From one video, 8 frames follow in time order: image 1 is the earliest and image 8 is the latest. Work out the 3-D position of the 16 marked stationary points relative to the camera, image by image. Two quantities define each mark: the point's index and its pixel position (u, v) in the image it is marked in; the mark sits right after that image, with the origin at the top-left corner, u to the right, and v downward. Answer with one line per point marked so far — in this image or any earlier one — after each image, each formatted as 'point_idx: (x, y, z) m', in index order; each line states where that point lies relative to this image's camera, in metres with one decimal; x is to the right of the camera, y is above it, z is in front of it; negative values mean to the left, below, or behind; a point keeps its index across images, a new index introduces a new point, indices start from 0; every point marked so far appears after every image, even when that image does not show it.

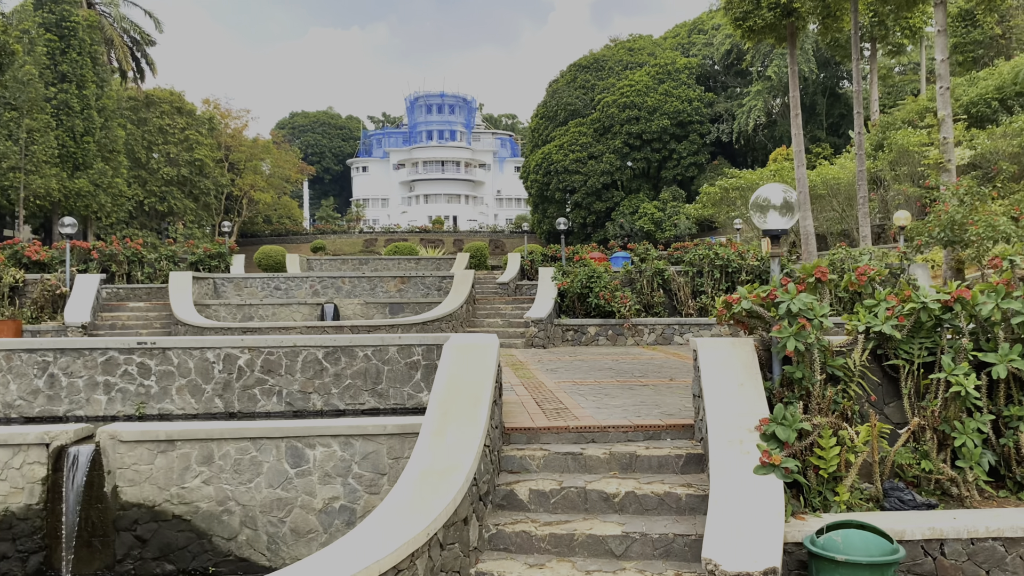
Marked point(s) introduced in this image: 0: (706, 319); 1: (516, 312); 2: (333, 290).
0: (+3.0, -0.5, +13.2) m
1: (0.0, -0.4, +14.1) m
2: (-3.3, 0.0, +15.4) m
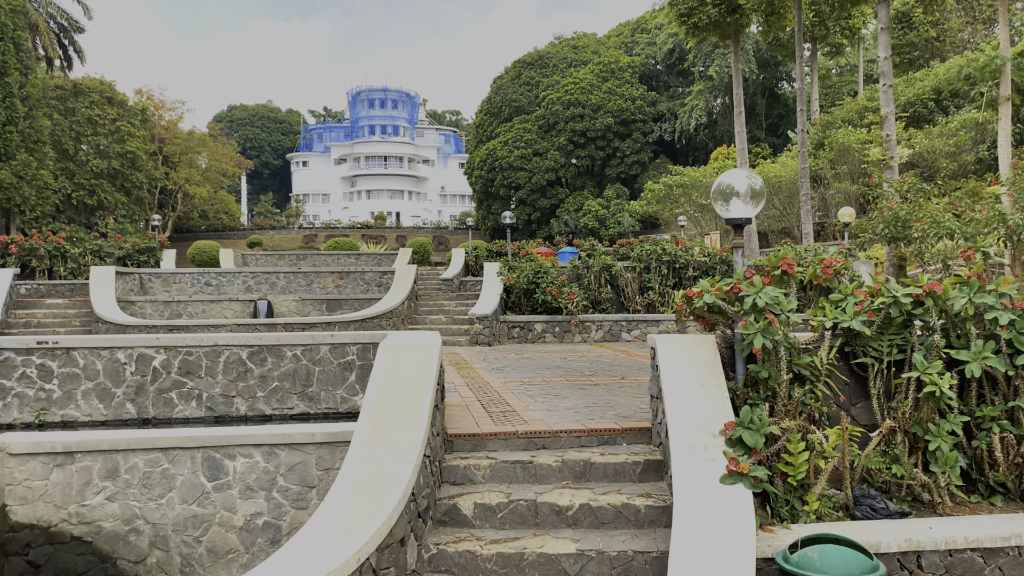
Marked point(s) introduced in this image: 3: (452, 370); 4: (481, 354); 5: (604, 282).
0: (+2.2, -0.4, +12.9) m
1: (-0.9, -0.3, +13.7) m
2: (-4.3, 0.0, +14.7) m
3: (-0.6, -0.8, +8.4) m
4: (-0.4, -0.8, +10.6) m
5: (+1.5, +0.1, +13.5) m
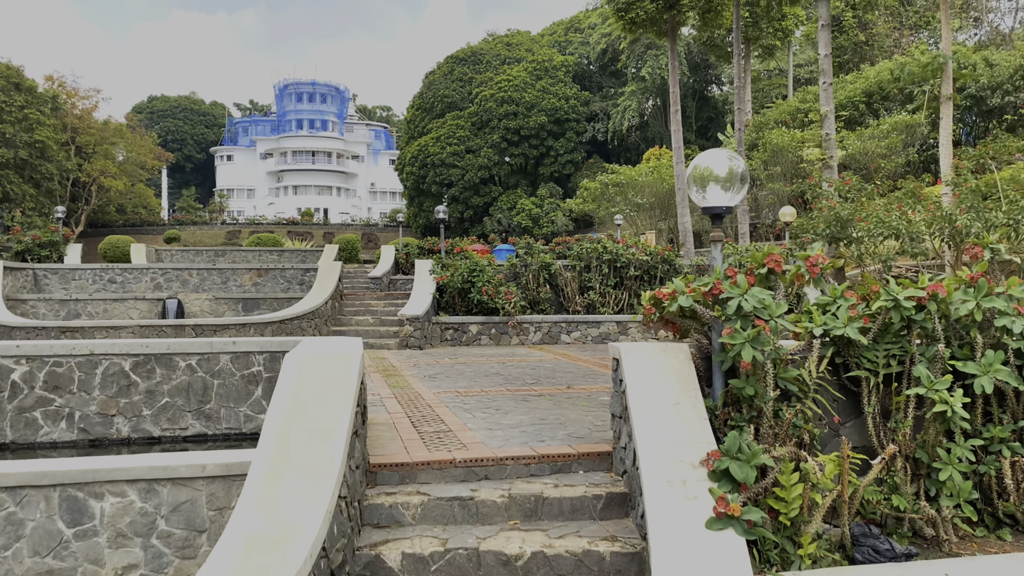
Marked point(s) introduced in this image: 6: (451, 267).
0: (+1.2, -0.4, +12.3) m
1: (-1.9, -0.3, +12.8) m
2: (-5.4, +0.1, +13.5) m
3: (-1.2, -0.8, +7.5) m
4: (-1.2, -0.8, +9.8) m
5: (+0.5, +0.1, +12.9) m
6: (-0.9, +0.3, +12.4) m
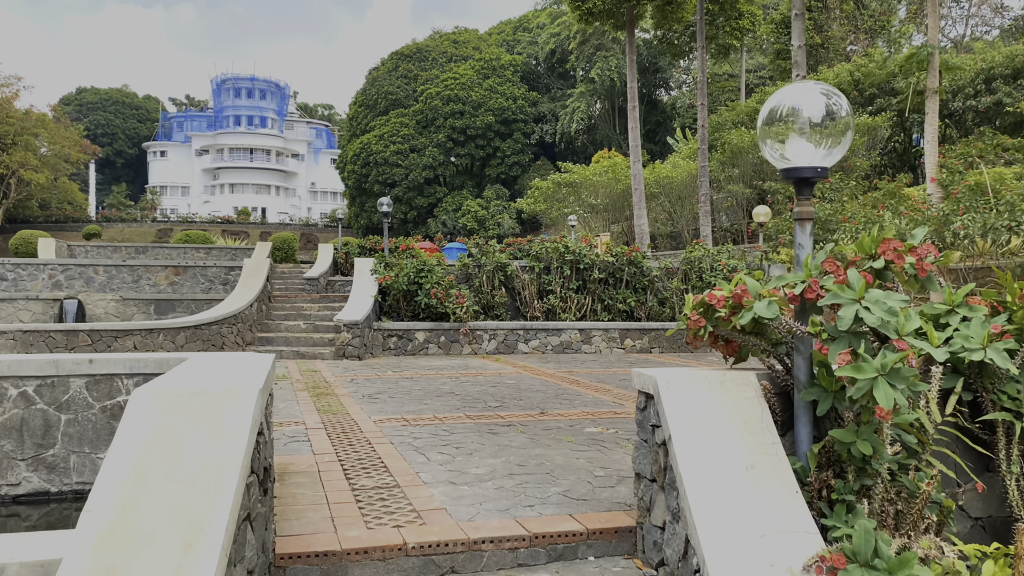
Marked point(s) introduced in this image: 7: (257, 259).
0: (+0.6, -0.5, +11.1) m
1: (-2.6, -0.3, +11.4) m
2: (-6.1, +0.1, +11.9) m
3: (-1.5, -0.8, +6.2) m
4: (-1.6, -0.8, +8.4) m
5: (-0.2, +0.1, +11.6) m
6: (-1.5, +0.3, +11.0) m
7: (-3.5, +0.4, +11.7) m
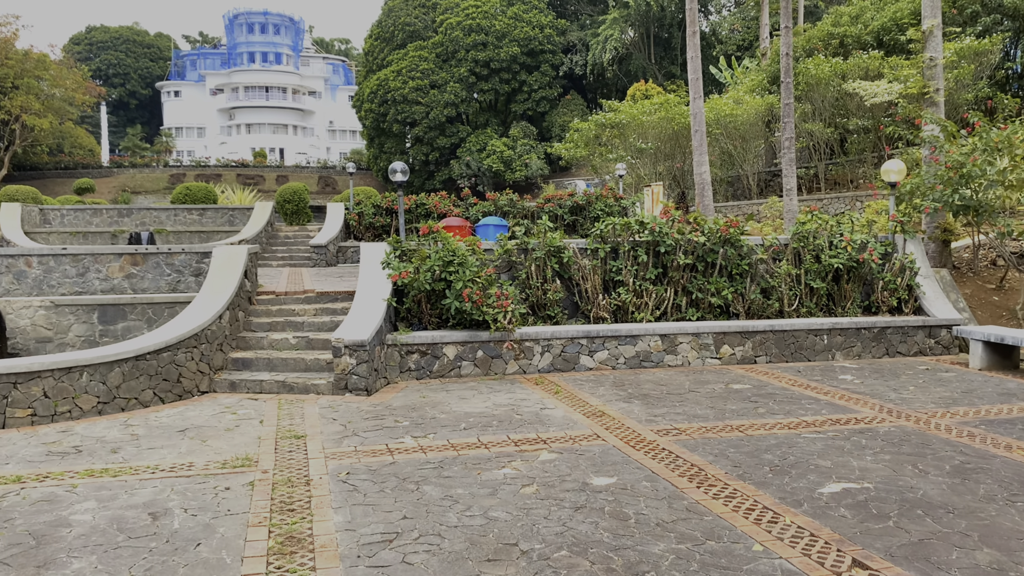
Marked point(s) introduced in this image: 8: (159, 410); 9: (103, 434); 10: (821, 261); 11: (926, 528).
0: (+1.2, -0.4, +8.2) m
1: (-2.0, -0.3, +8.6) m
2: (-5.4, +0.1, +9.2) m
3: (-1.0, -1.2, +3.4) m
4: (-1.1, -1.0, +5.7) m
5: (+0.4, +0.1, +8.7) m
6: (-0.9, +0.3, +8.2) m
7: (-3.0, +0.4, +8.9) m
8: (-2.8, -1.0, +6.7) m
9: (-2.8, -1.0, +5.8) m
10: (+3.4, +0.3, +9.3) m
11: (+1.9, -1.1, +3.9) m
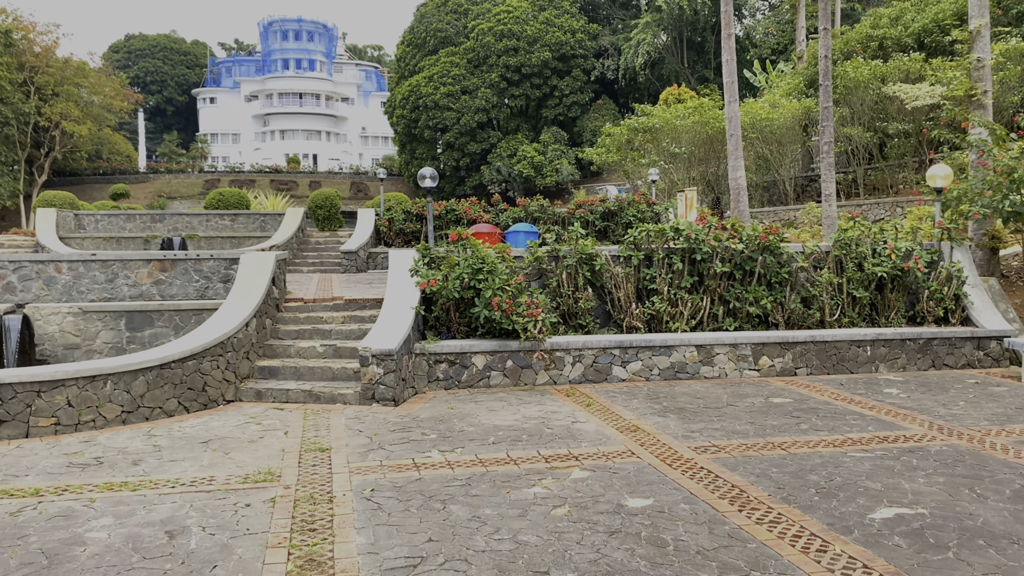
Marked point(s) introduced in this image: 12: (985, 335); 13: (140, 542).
0: (+1.4, -0.5, +8.0) m
1: (-1.7, -0.4, +8.5) m
2: (-5.1, 0.0, +9.2) m
3: (-0.9, -1.2, +3.3) m
4: (-0.9, -1.1, +5.5) m
5: (+0.7, +0.1, +8.5) m
6: (-0.7, +0.2, +8.0) m
7: (-2.6, +0.4, +8.8) m
8: (-2.6, -1.0, +6.6) m
9: (-2.6, -1.1, +5.7) m
10: (+3.7, +0.2, +9.0) m
11: (+2.0, -1.2, +3.6) m
12: (+4.9, -0.5, +8.8) m
13: (-1.7, -1.2, +3.9) m
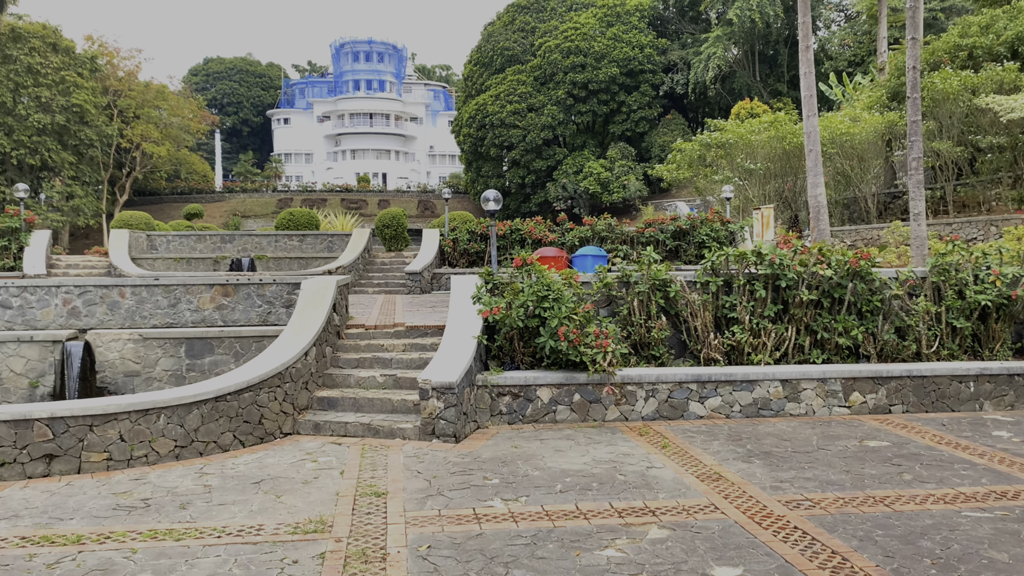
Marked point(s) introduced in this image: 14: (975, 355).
0: (+2.1, -0.8, +7.4) m
1: (-1.0, -0.6, +8.2) m
2: (-4.4, -0.2, +9.1) m
3: (-0.7, -1.4, +2.9) m
4: (-0.5, -1.3, +5.1) m
5: (+1.4, -0.2, +8.0) m
6: (0.0, 0.0, +7.6) m
7: (-1.9, +0.1, +8.5) m
8: (-2.1, -1.3, +6.4) m
9: (-2.2, -1.3, +5.5) m
10: (+4.4, -0.1, +8.2) m
11: (+2.3, -1.3, +3.0) m
12: (+5.6, -0.8, +8.0) m
13: (-1.4, -1.3, +3.6) m
14: (+4.6, -0.7, +8.3) m
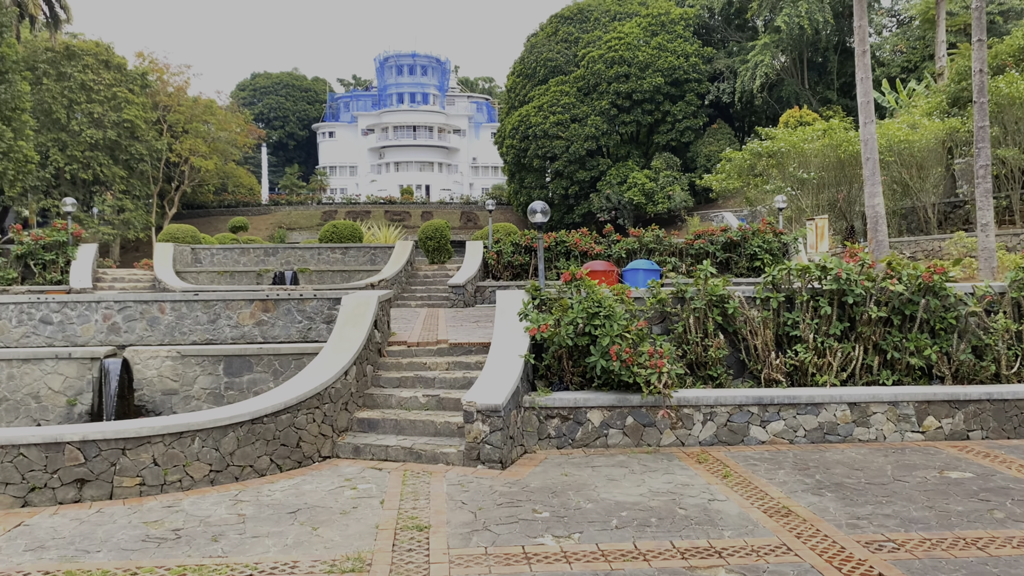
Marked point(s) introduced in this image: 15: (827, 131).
0: (+2.5, -0.9, +6.9) m
1: (-0.6, -0.8, +7.8) m
2: (-3.9, -0.4, +9.0) m
3: (-0.5, -1.4, +2.5) m
4: (-0.2, -1.4, +4.8) m
5: (+1.8, -0.4, +7.6) m
6: (+0.4, -0.2, +7.3) m
7: (-1.5, -0.1, +8.3) m
8: (-1.7, -1.4, +6.1) m
9: (-1.9, -1.4, +5.2) m
10: (+4.9, -0.2, +7.6) m
11: (+2.5, -1.4, +2.5) m
12: (+6.0, -0.9, +7.3) m
13: (-1.2, -1.4, +3.3) m
14: (+5.0, -0.8, +7.7) m
15: (+7.2, +3.6, +19.4) m
